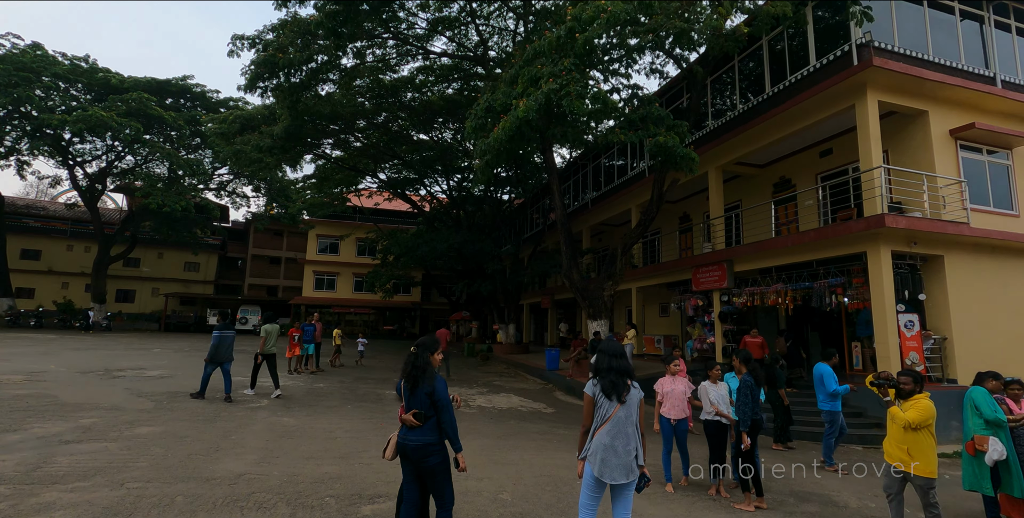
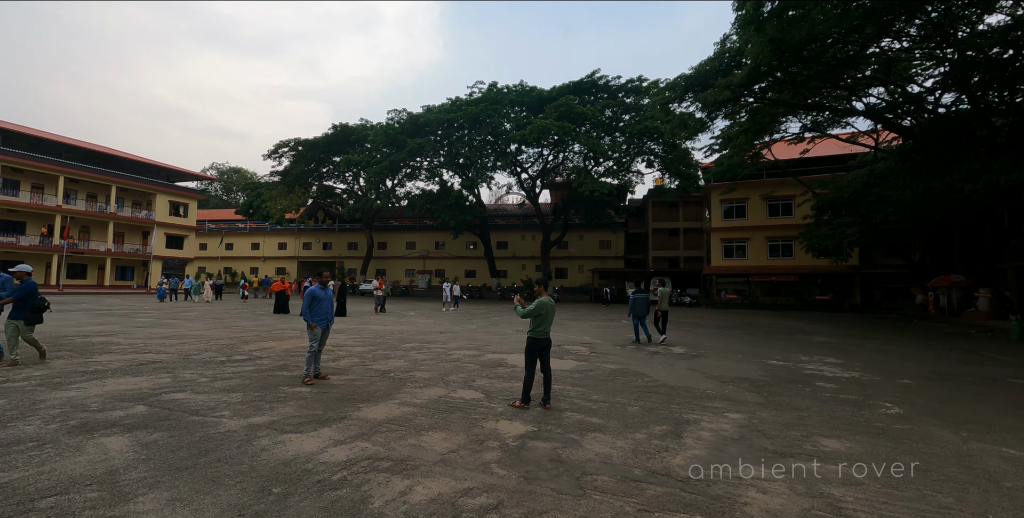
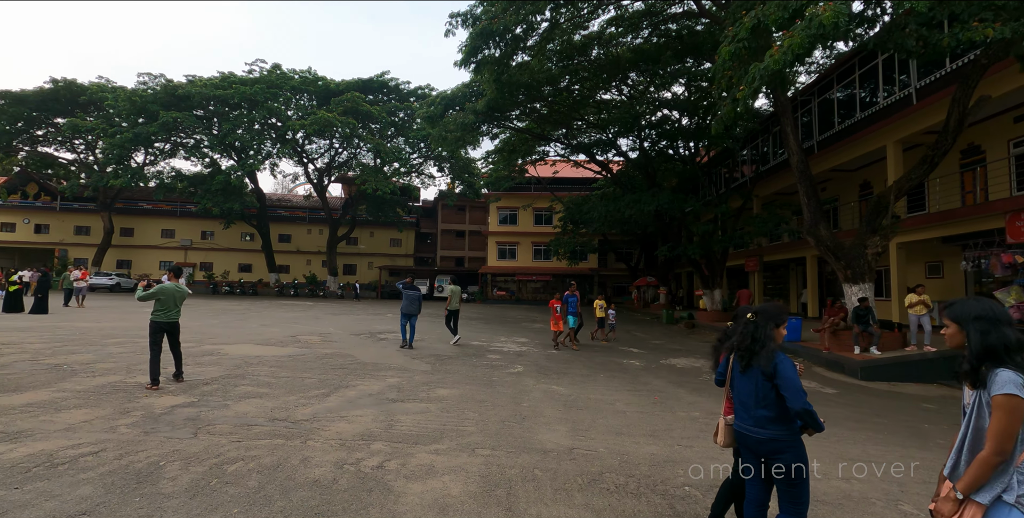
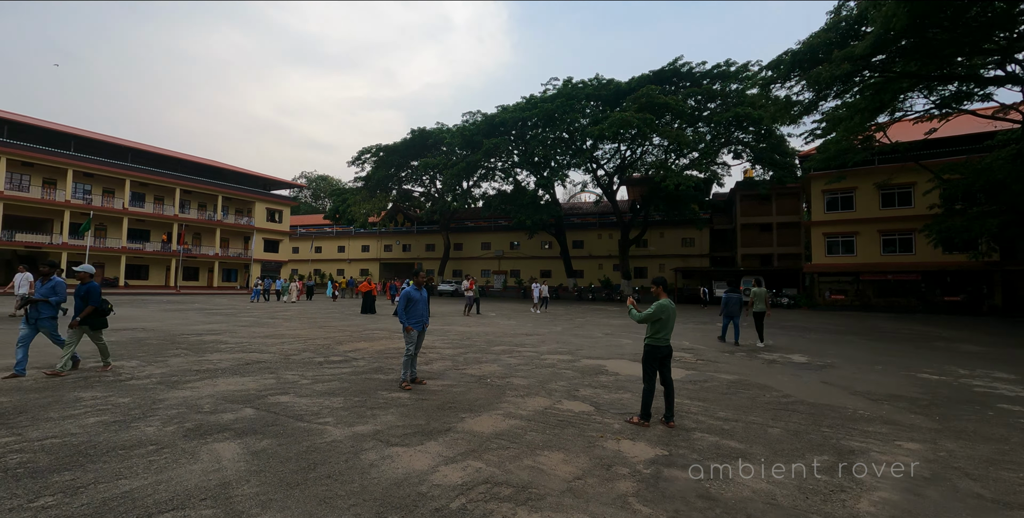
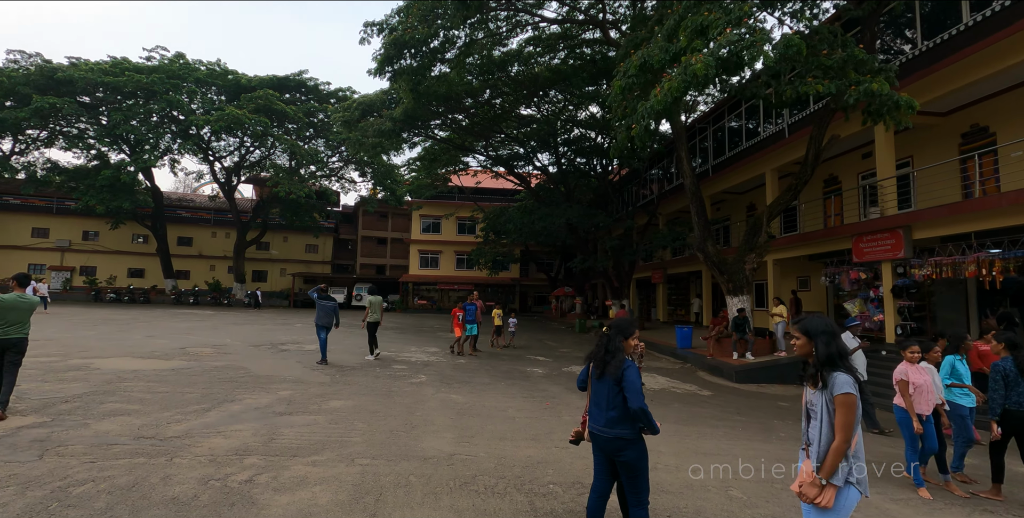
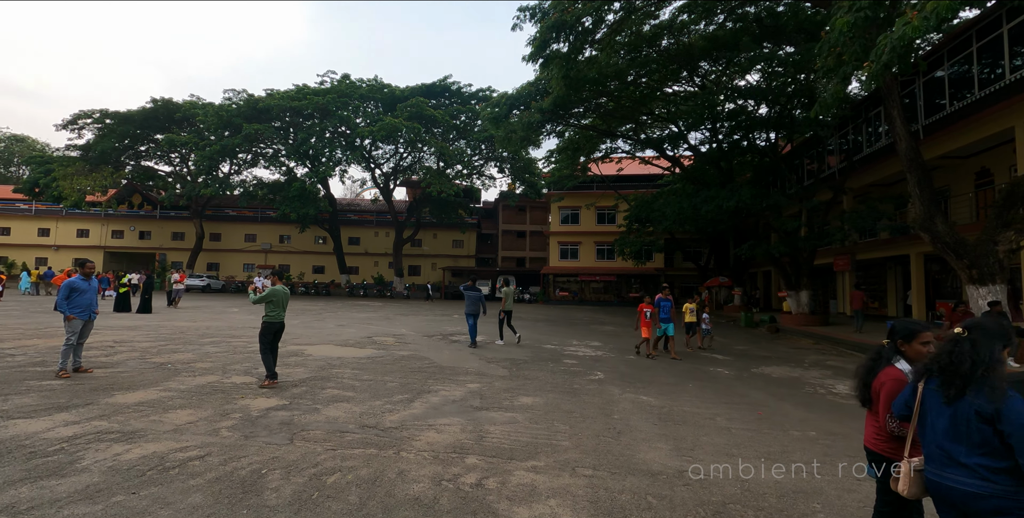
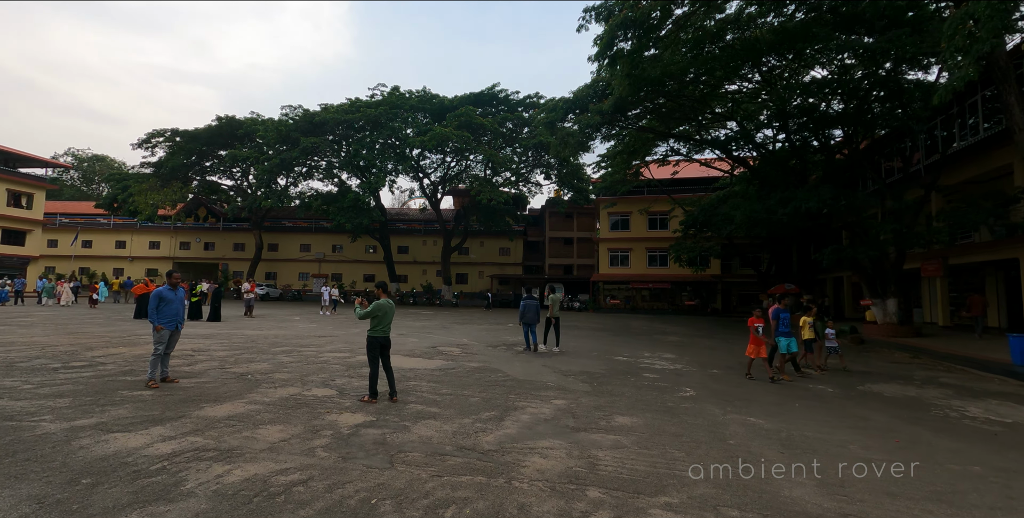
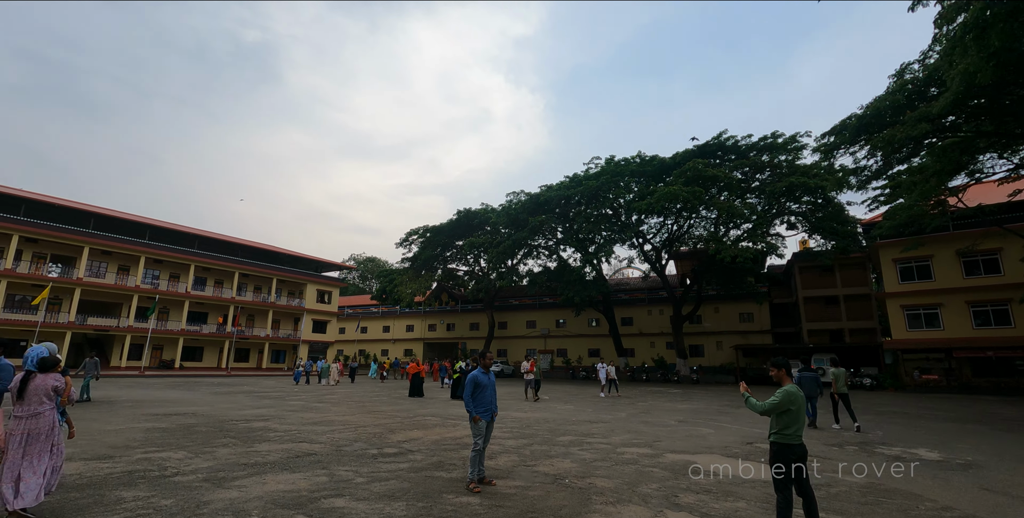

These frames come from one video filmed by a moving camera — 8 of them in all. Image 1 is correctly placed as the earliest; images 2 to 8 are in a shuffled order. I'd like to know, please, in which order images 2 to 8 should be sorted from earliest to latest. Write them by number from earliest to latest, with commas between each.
5, 3, 6, 7, 2, 4, 8
